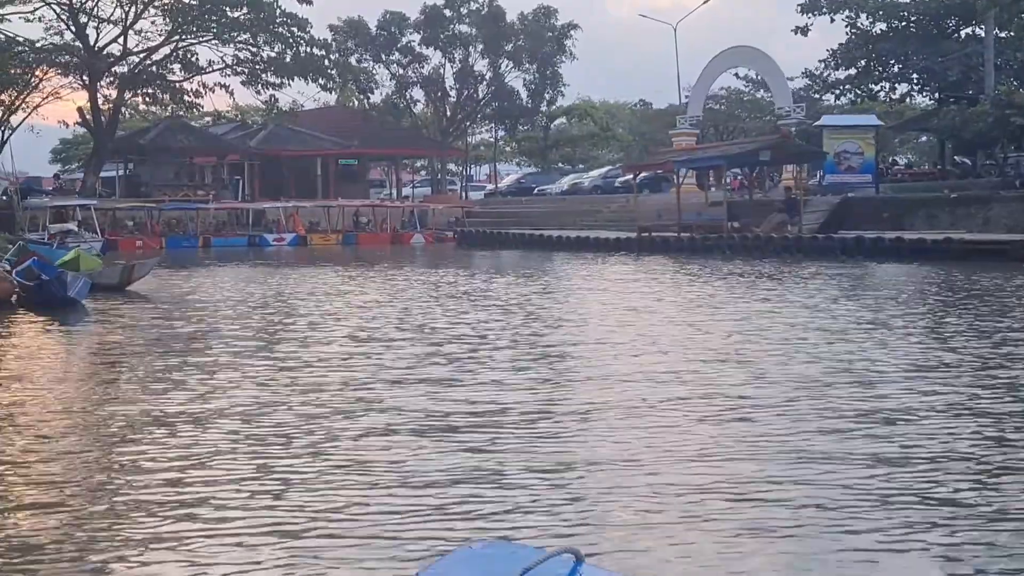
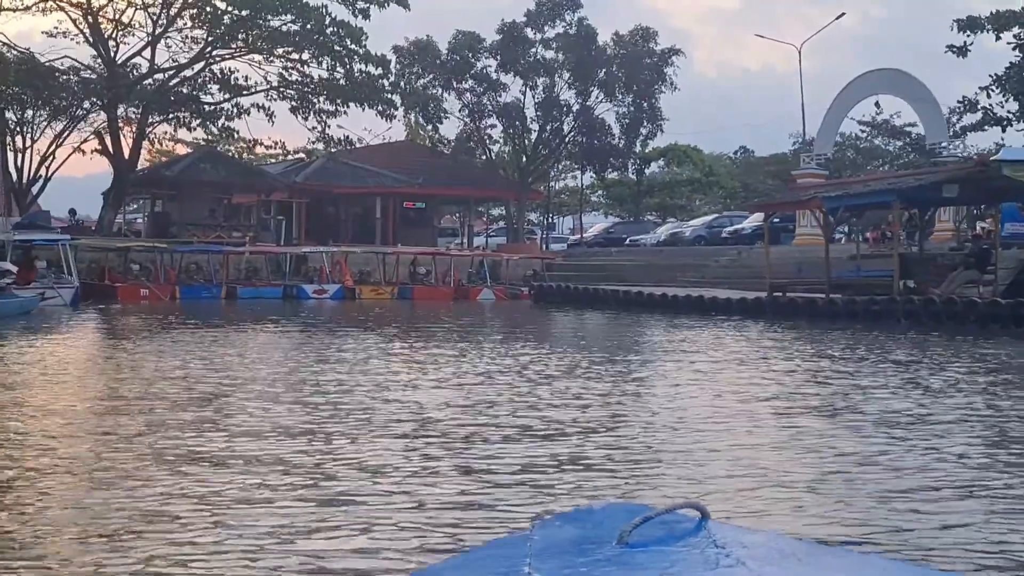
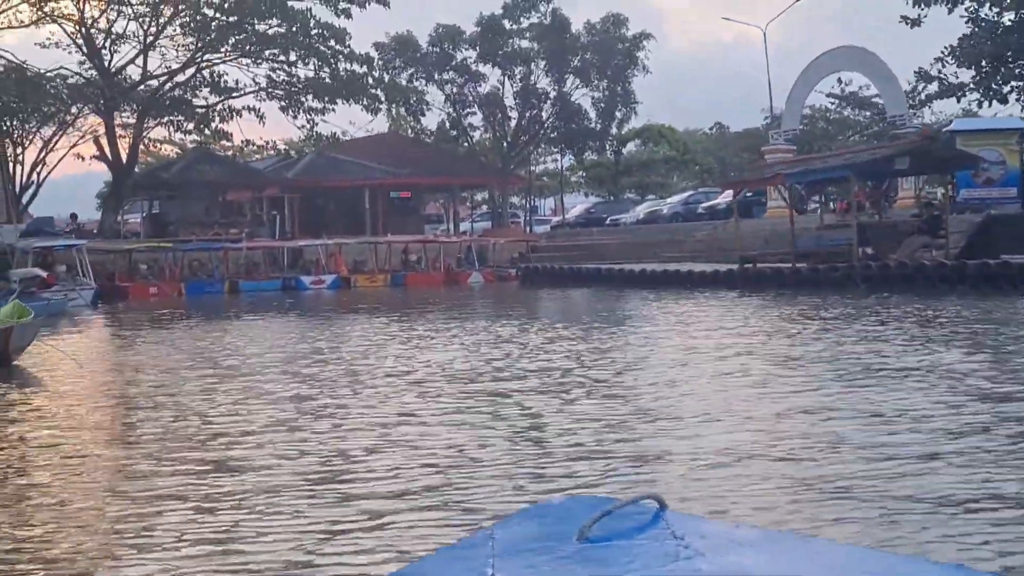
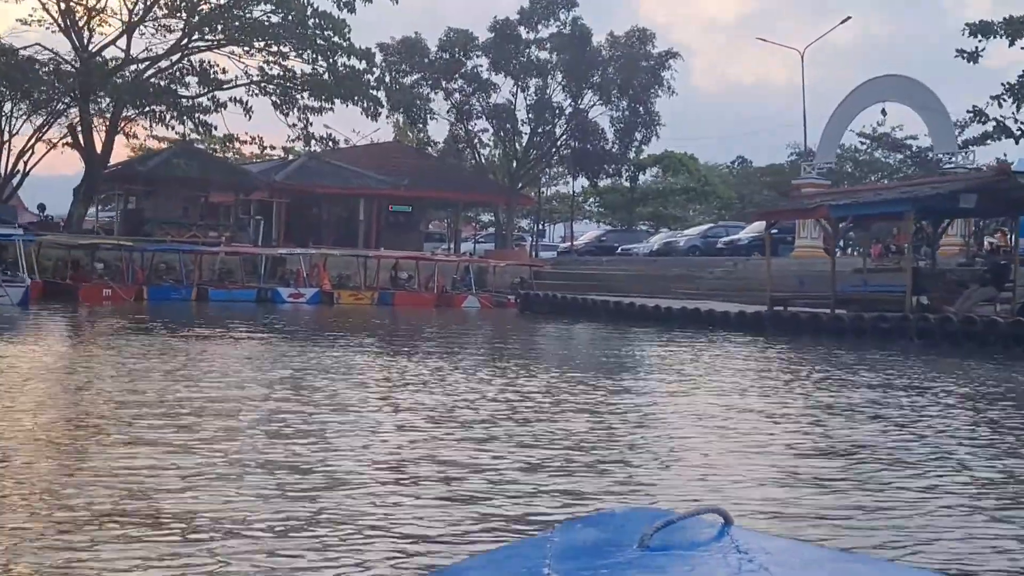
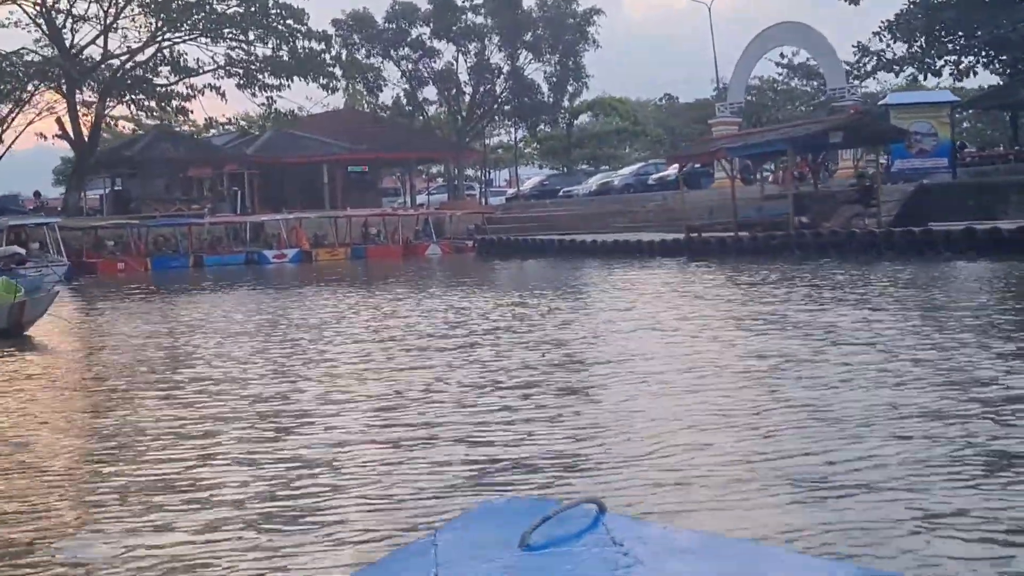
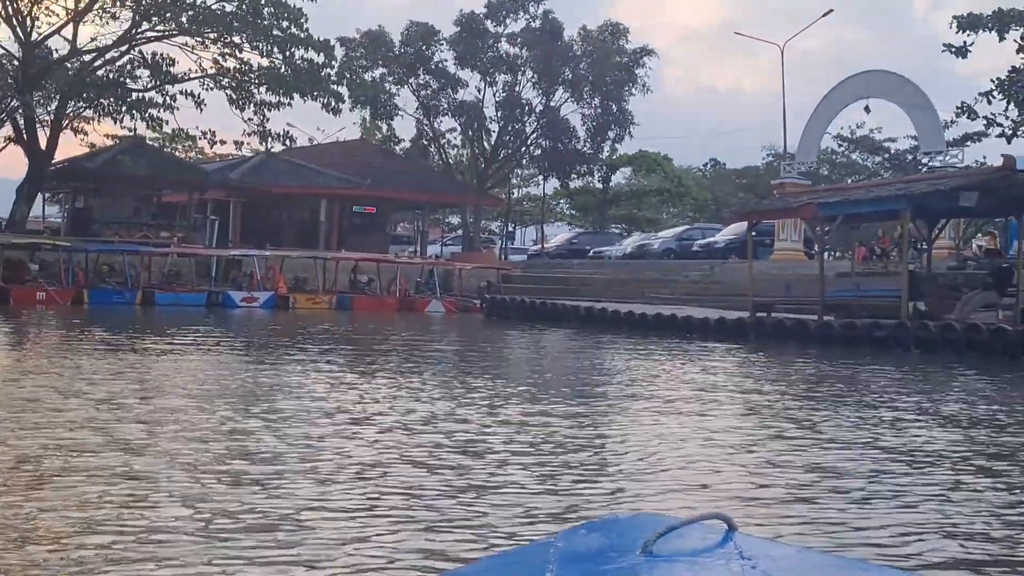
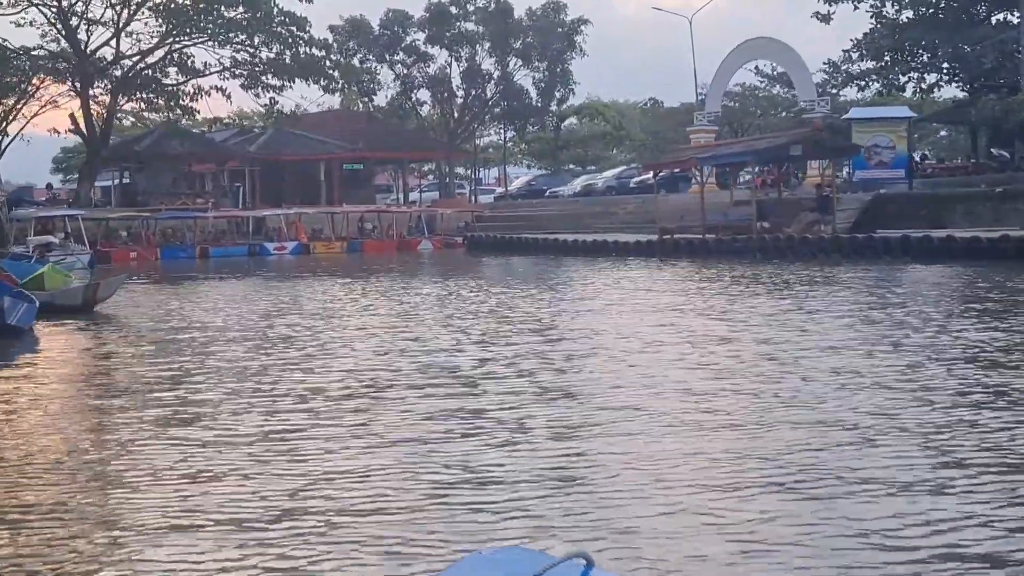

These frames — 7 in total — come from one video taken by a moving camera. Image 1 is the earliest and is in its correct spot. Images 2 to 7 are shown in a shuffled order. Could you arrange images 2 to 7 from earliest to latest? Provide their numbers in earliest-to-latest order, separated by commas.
7, 5, 3, 2, 4, 6
